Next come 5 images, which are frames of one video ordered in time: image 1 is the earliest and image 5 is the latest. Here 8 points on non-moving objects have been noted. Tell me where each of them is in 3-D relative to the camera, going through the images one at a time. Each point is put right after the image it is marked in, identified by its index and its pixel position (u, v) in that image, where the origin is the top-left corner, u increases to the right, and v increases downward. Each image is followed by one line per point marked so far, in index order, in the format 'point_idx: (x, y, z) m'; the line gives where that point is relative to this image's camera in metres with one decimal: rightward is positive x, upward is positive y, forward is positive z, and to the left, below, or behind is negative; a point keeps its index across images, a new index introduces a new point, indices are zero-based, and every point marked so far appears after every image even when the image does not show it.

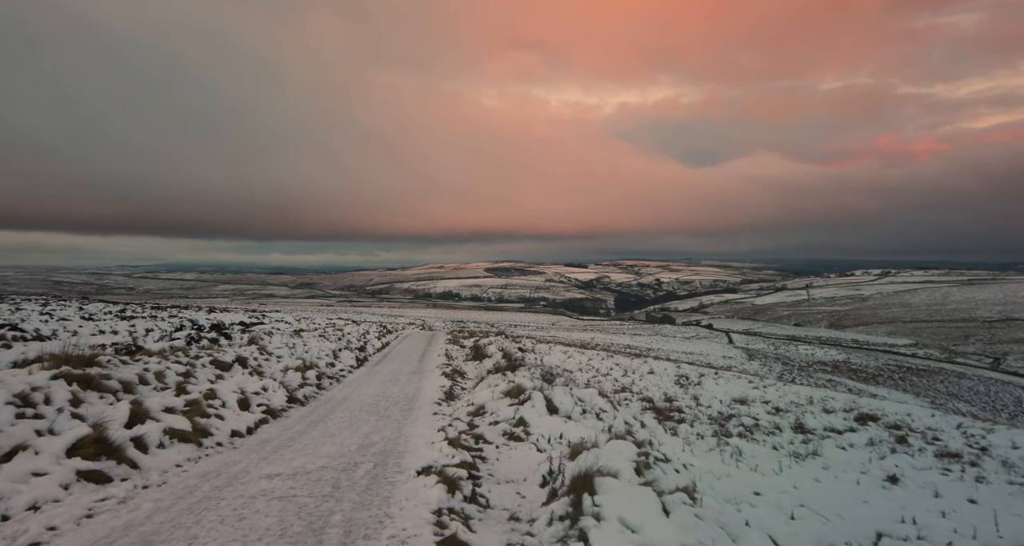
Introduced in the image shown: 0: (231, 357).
0: (-9.2, -2.8, +16.1) m
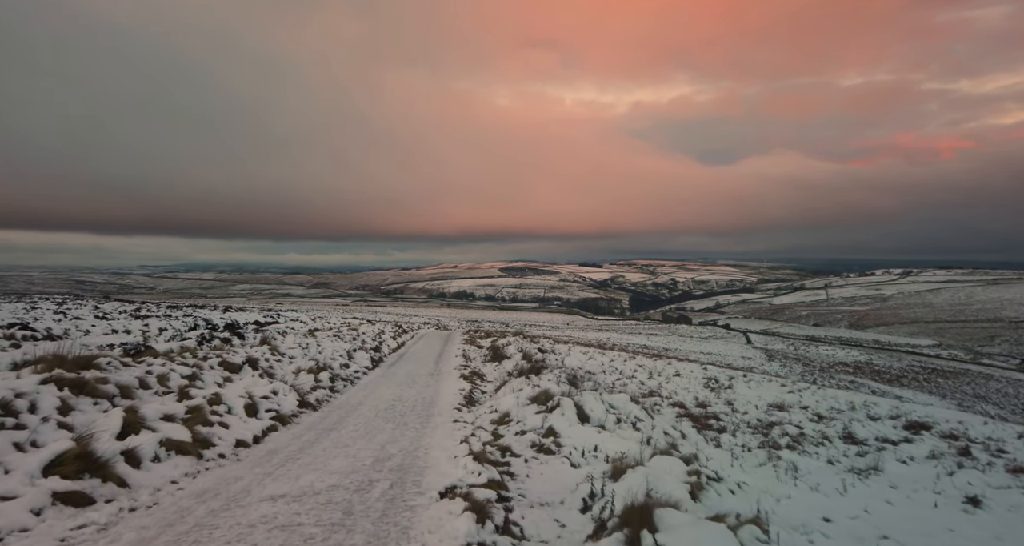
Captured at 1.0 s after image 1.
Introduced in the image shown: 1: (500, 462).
0: (-8.5, -2.7, +15.4) m
1: (-0.2, -3.2, +8.3) m
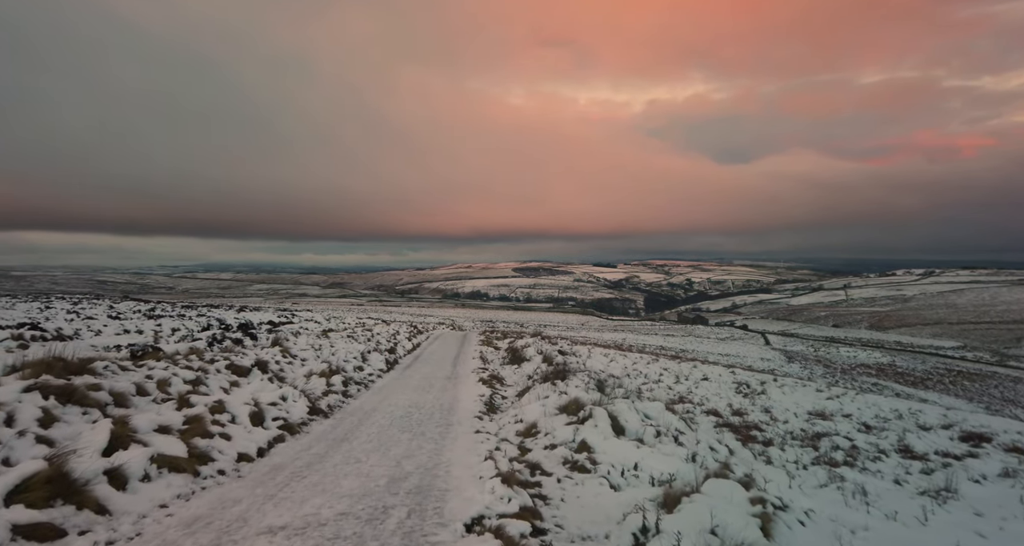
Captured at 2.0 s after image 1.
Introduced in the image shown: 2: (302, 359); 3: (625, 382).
0: (-7.8, -2.6, +14.7) m
1: (+0.3, -3.1, +7.4) m
2: (-7.4, -3.1, +17.5) m
3: (+4.0, -3.8, +17.3) m
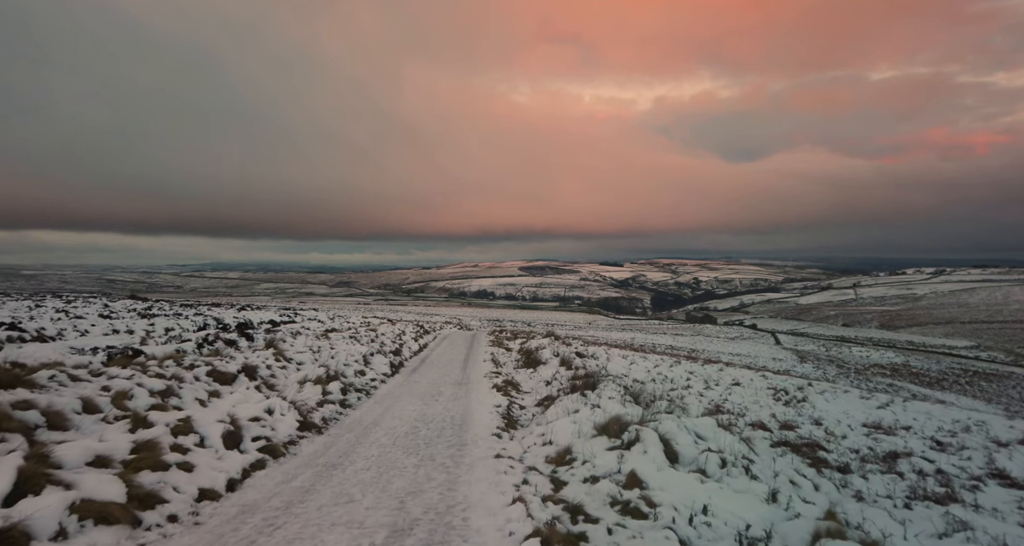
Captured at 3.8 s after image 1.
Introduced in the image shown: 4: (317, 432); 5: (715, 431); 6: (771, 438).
0: (-7.2, -2.5, +13.0) m
1: (+0.7, -3.0, +5.6) m
2: (-6.9, -2.9, +15.8) m
3: (+4.5, -3.7, +15.5) m
4: (-4.1, -3.3, +10.2) m
5: (+3.9, -3.0, +9.5) m
6: (+6.0, -3.8, +11.3) m
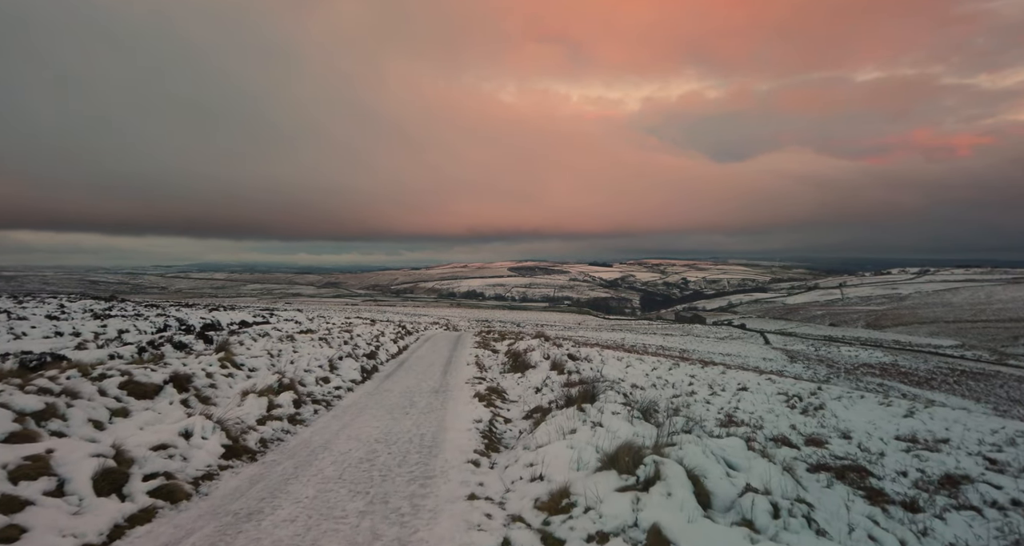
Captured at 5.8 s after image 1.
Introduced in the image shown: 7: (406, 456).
0: (-7.6, -2.3, +10.8) m
1: (+0.5, -2.8, +3.6) m
2: (-7.3, -2.7, +13.6) m
3: (+4.1, -3.4, +13.5) m
4: (-4.4, -3.1, +8.1) m
5: (+3.6, -2.8, +7.5) m
6: (+5.6, -3.5, +9.4) m
7: (-1.8, -3.1, +8.4) m
